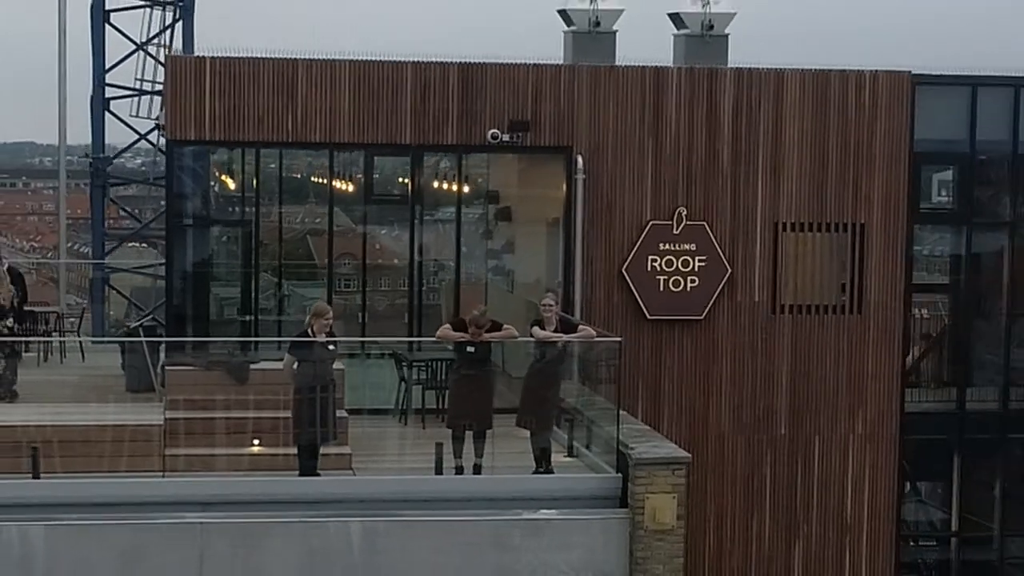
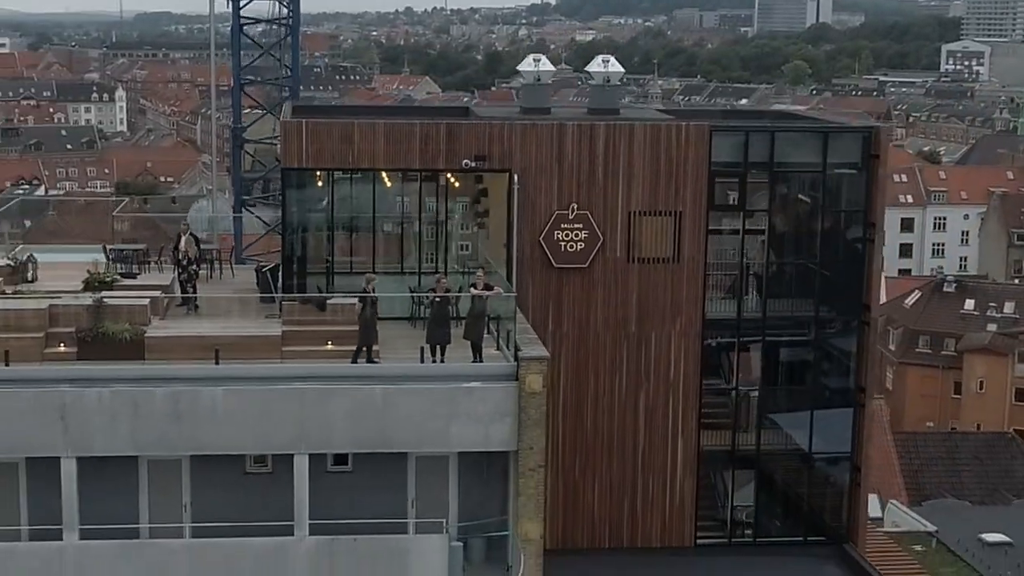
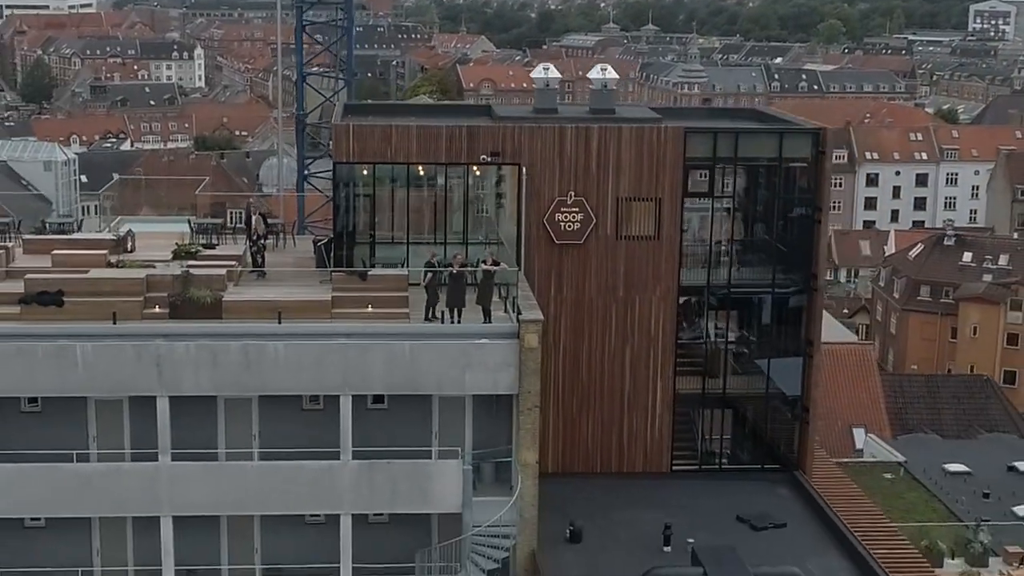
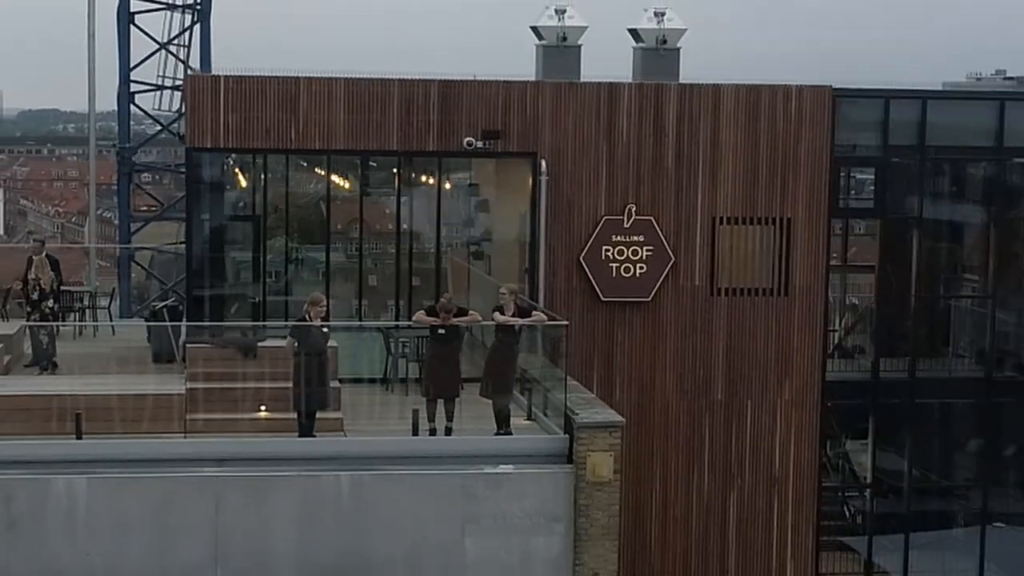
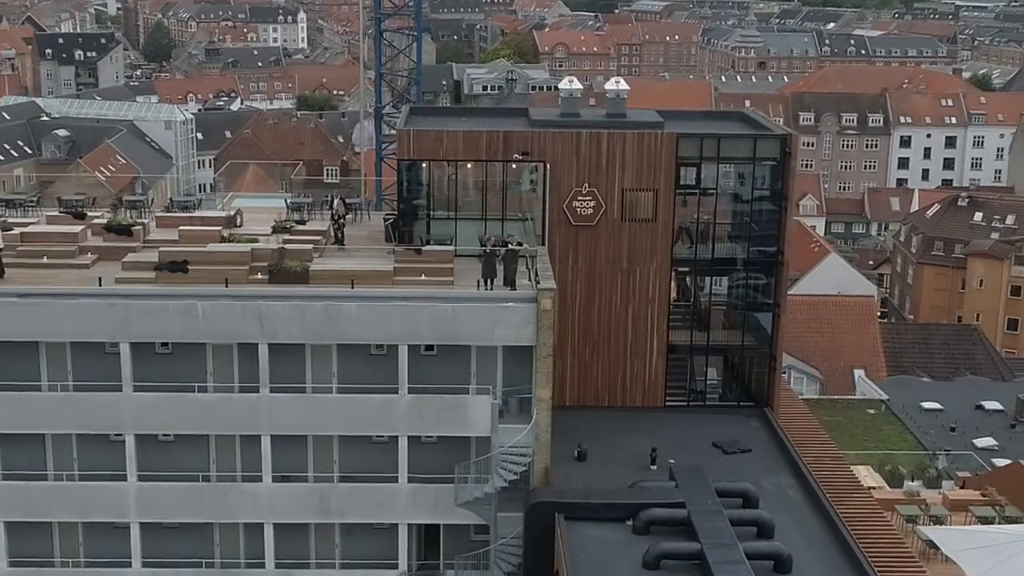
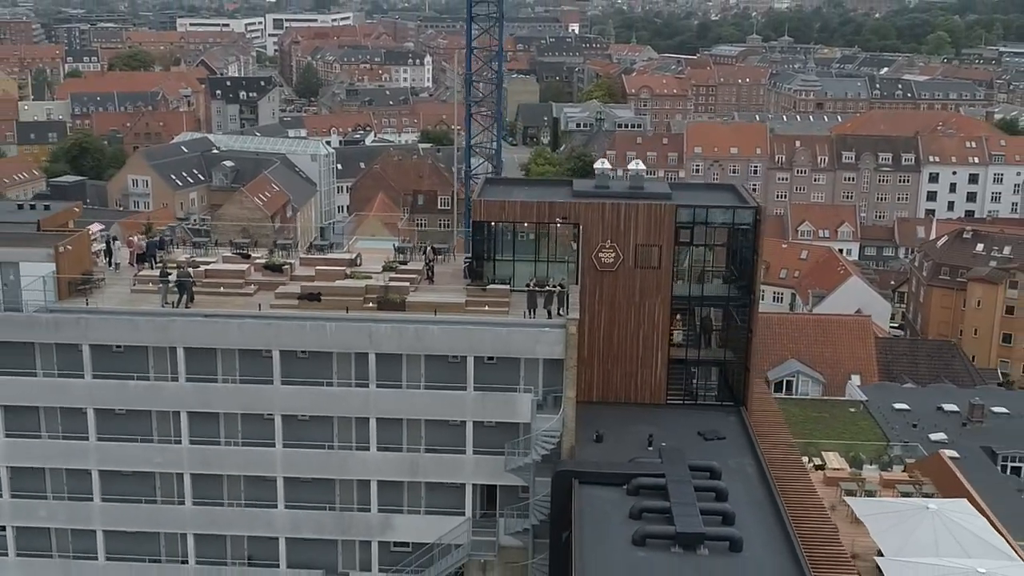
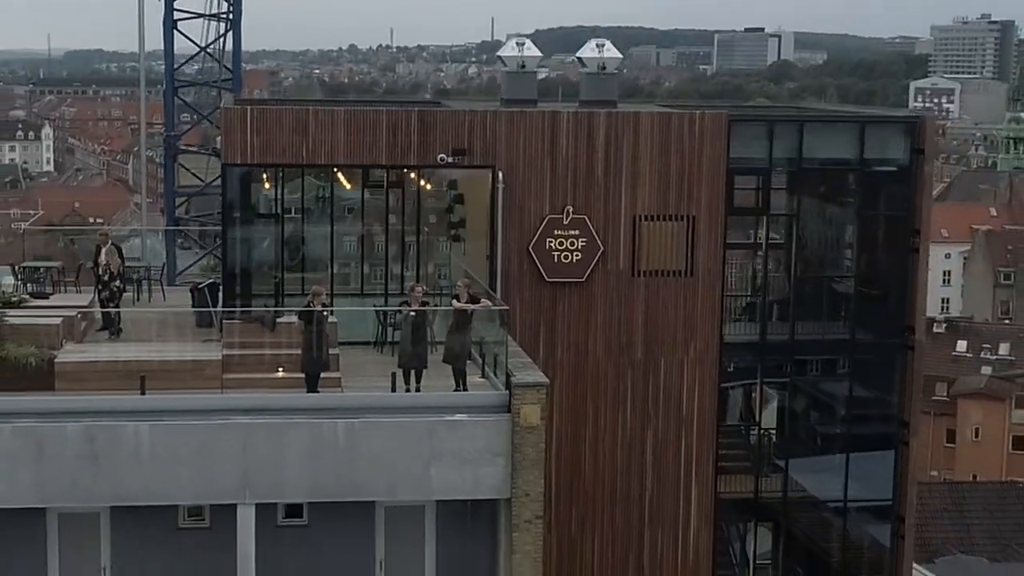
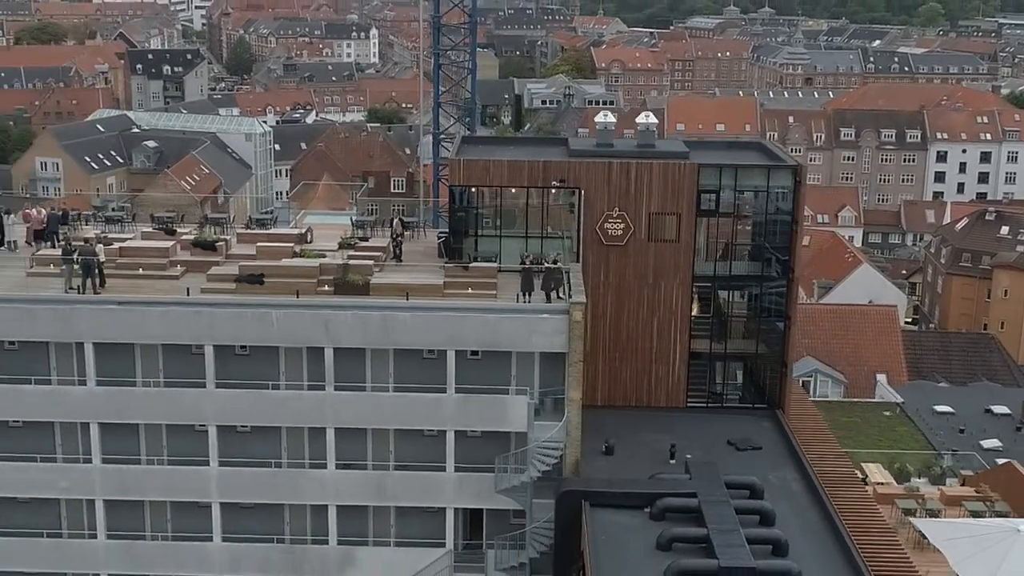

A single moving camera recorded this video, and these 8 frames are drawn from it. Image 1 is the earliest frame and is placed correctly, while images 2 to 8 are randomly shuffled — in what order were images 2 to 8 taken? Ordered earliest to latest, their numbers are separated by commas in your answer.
4, 7, 2, 3, 5, 8, 6
